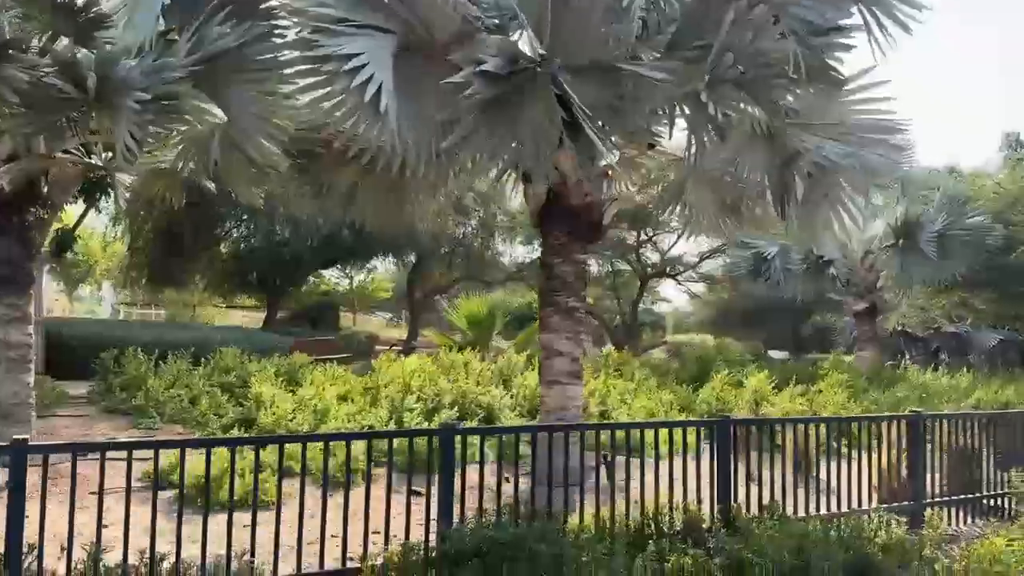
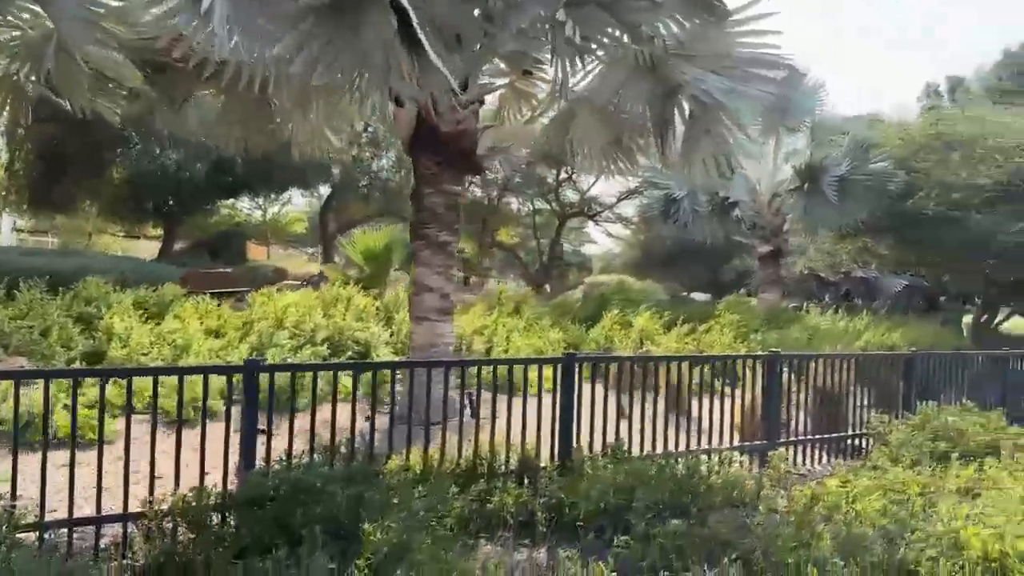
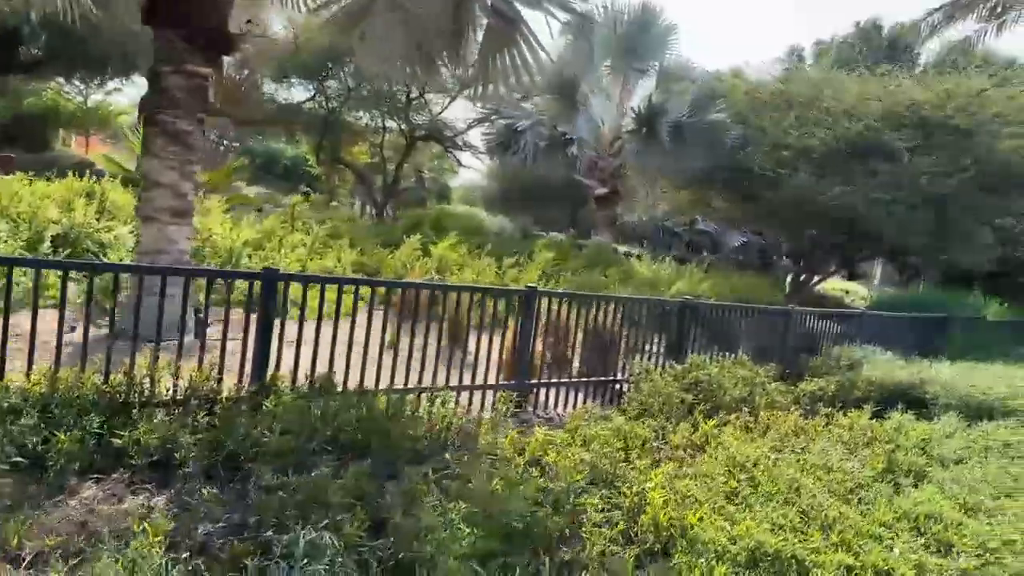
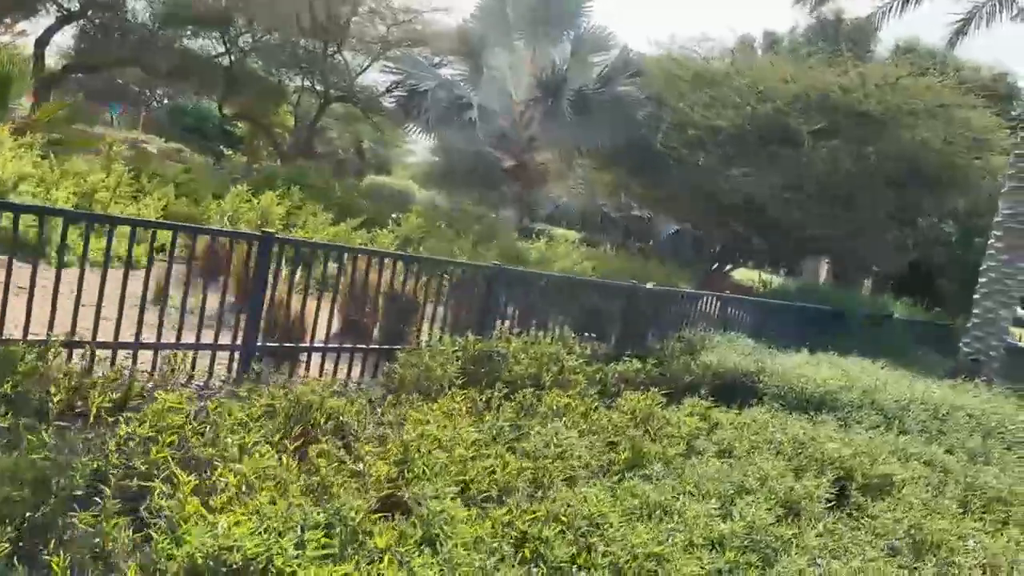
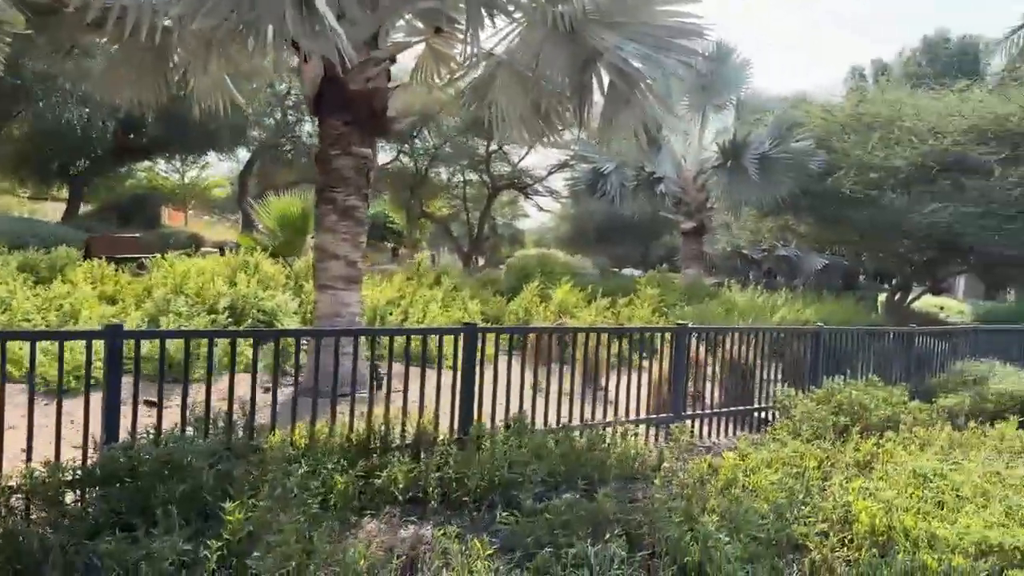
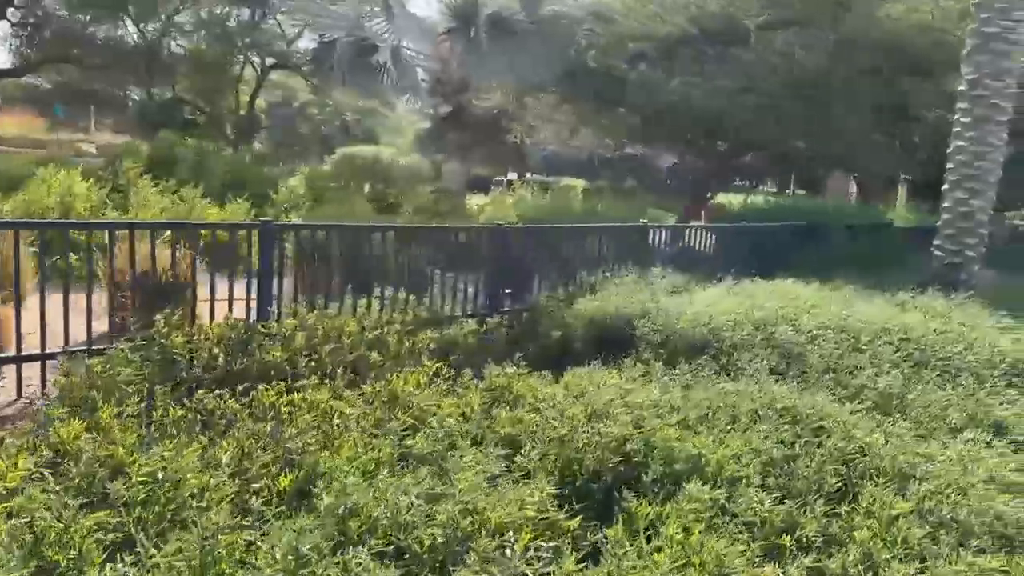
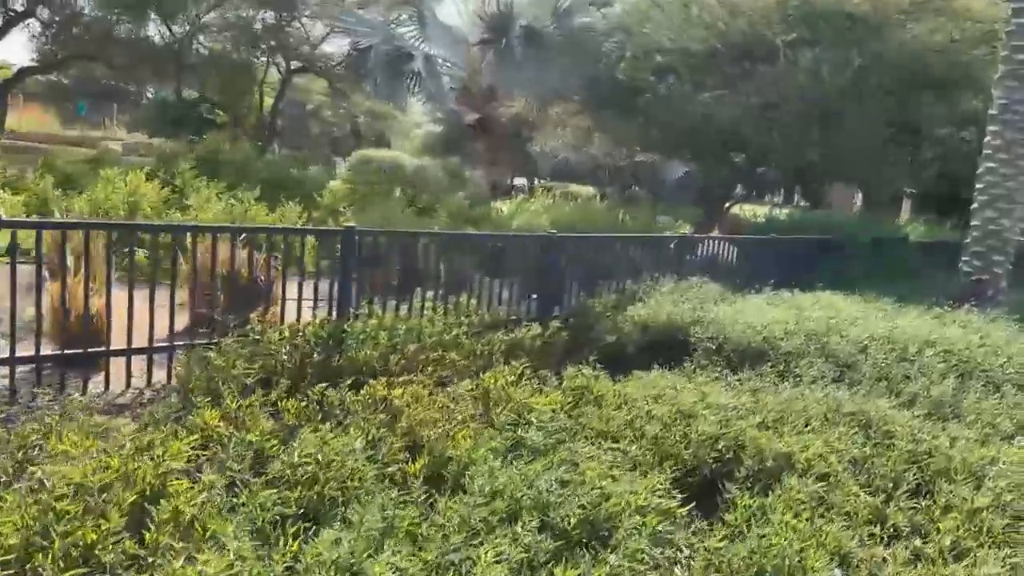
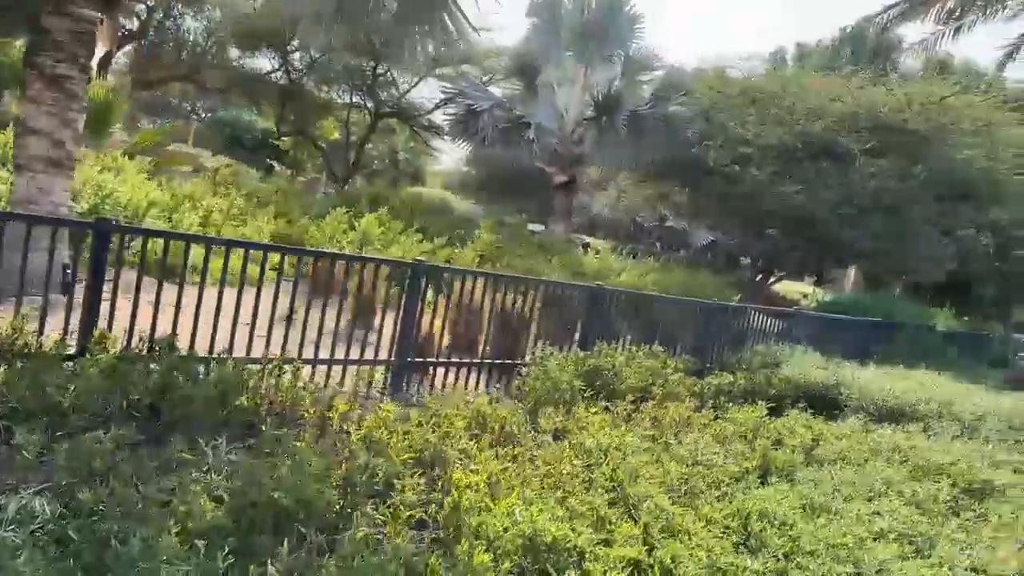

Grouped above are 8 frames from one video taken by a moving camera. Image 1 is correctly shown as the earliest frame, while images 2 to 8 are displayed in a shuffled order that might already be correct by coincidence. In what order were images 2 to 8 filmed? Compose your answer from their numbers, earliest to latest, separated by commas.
2, 5, 3, 8, 4, 7, 6
